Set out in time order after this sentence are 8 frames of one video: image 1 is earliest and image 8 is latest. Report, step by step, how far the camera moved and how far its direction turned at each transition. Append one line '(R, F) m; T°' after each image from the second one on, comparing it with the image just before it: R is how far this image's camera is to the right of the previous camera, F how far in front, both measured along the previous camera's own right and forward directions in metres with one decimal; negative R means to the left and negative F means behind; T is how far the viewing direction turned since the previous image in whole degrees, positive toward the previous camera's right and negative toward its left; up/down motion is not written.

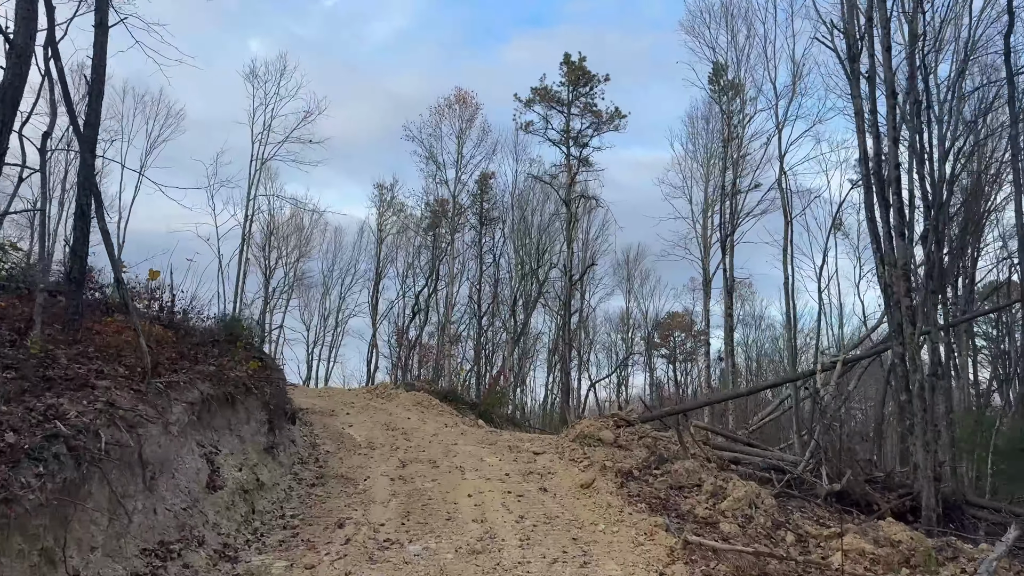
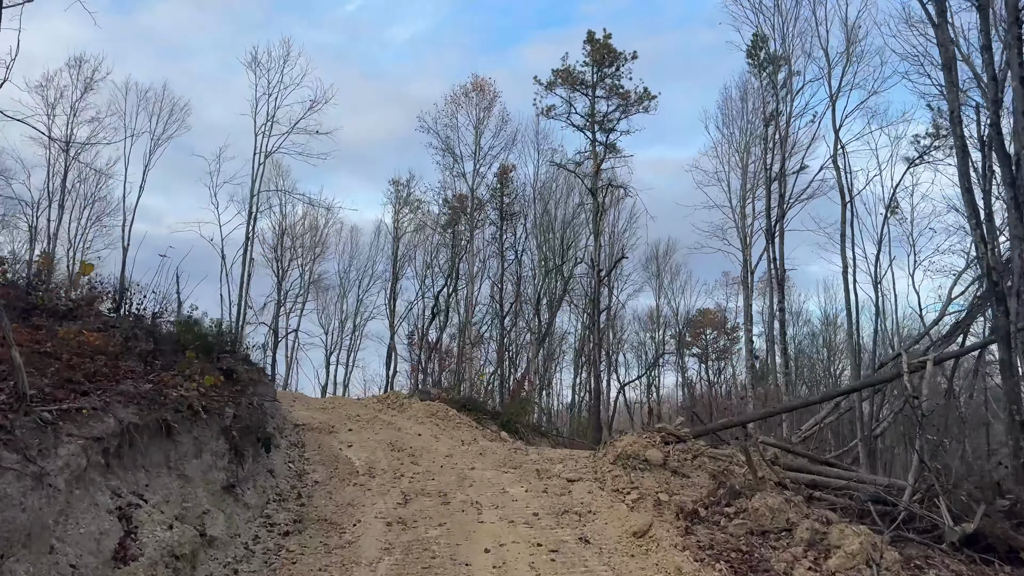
(0.0, +2.0) m; -2°
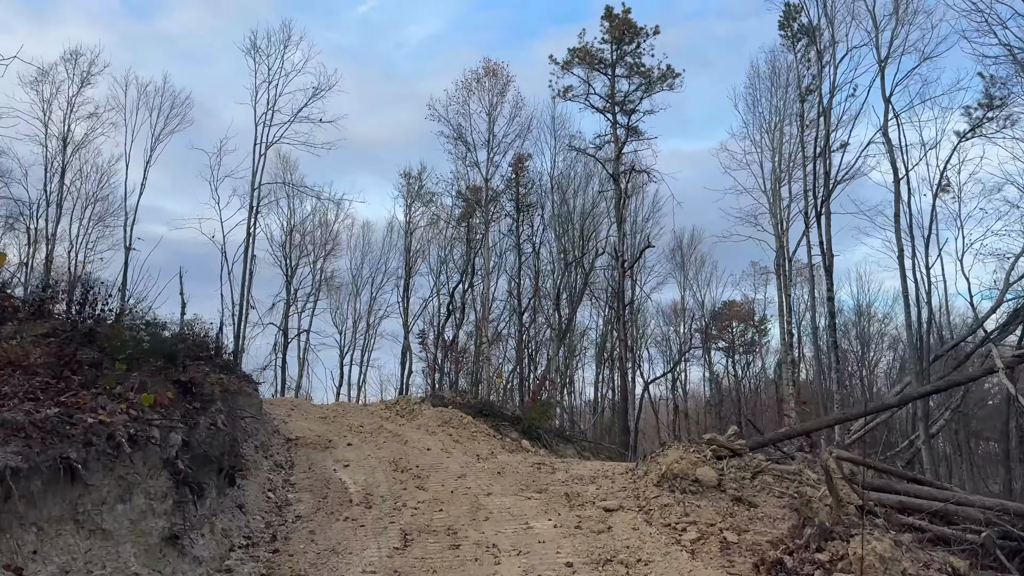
(0.0, +1.6) m; -1°
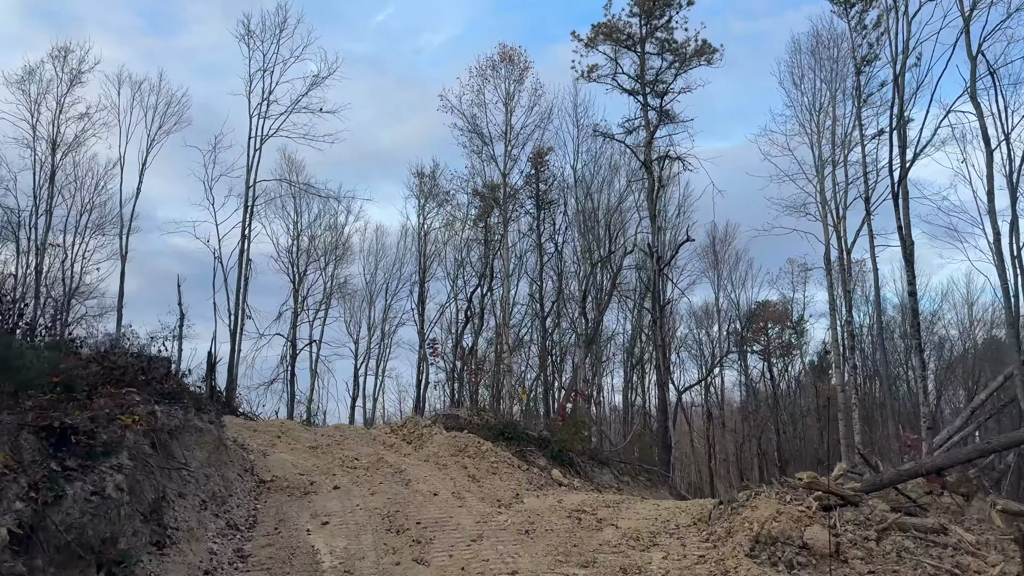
(-0.1, +2.3) m; -1°
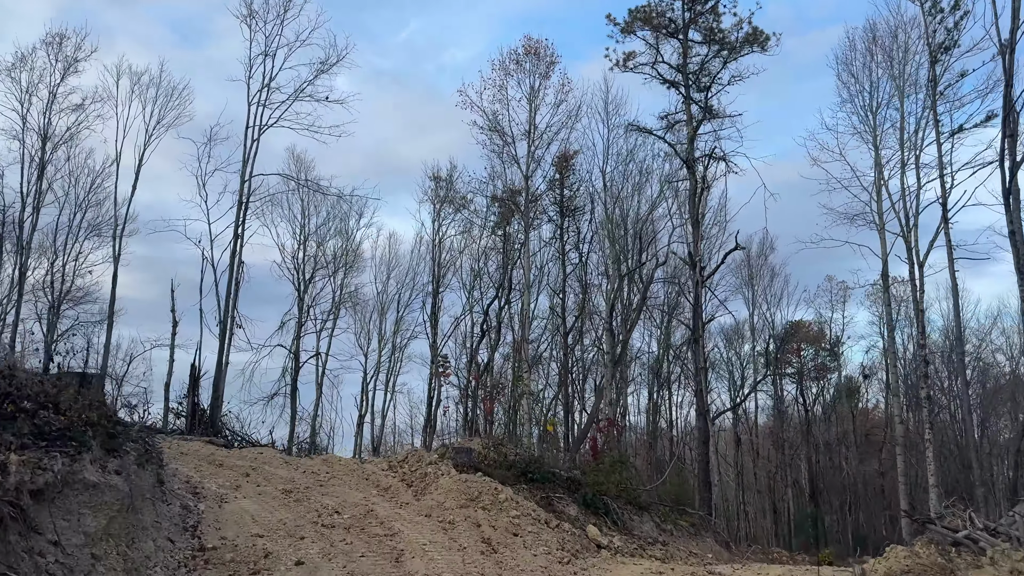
(-0.1, +2.4) m; -1°
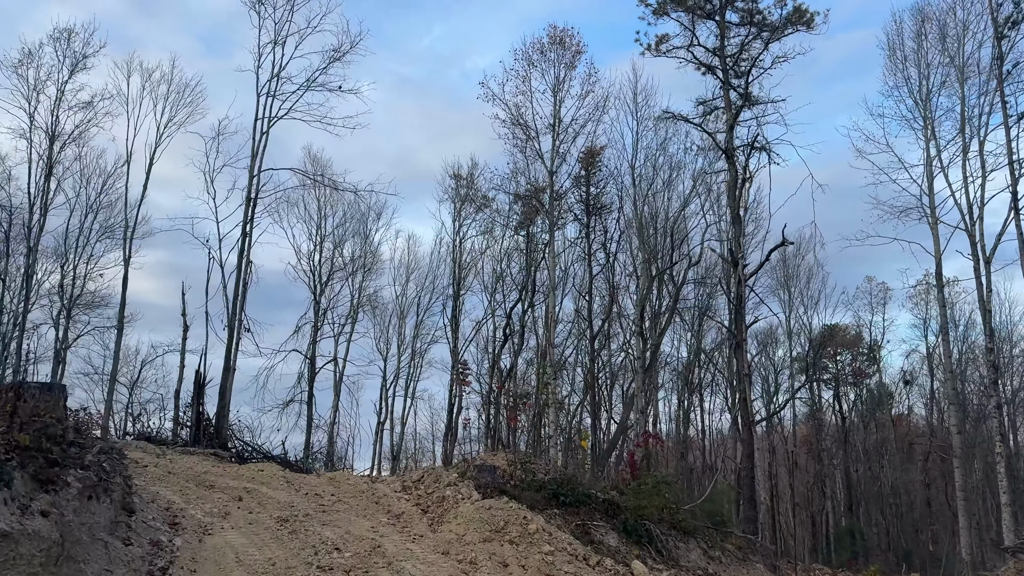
(-0.1, +1.3) m; -1°
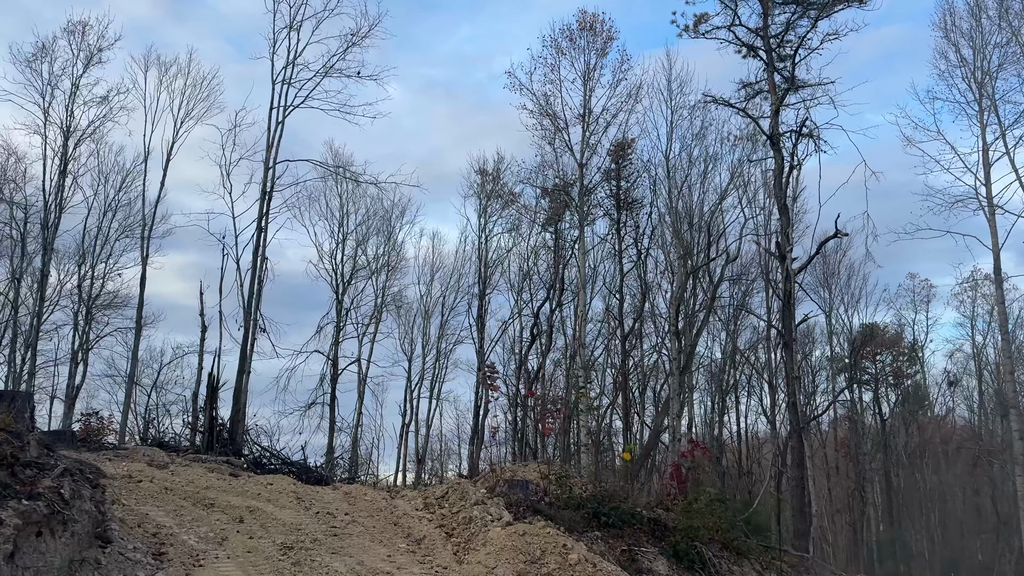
(-0.1, +1.1) m; -2°
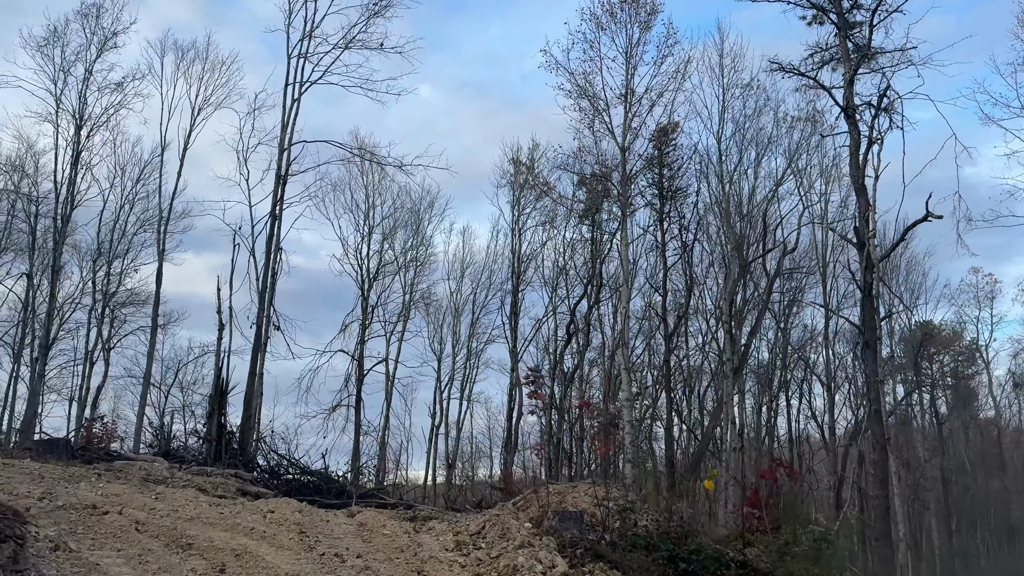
(-0.2, +1.7) m; -2°
